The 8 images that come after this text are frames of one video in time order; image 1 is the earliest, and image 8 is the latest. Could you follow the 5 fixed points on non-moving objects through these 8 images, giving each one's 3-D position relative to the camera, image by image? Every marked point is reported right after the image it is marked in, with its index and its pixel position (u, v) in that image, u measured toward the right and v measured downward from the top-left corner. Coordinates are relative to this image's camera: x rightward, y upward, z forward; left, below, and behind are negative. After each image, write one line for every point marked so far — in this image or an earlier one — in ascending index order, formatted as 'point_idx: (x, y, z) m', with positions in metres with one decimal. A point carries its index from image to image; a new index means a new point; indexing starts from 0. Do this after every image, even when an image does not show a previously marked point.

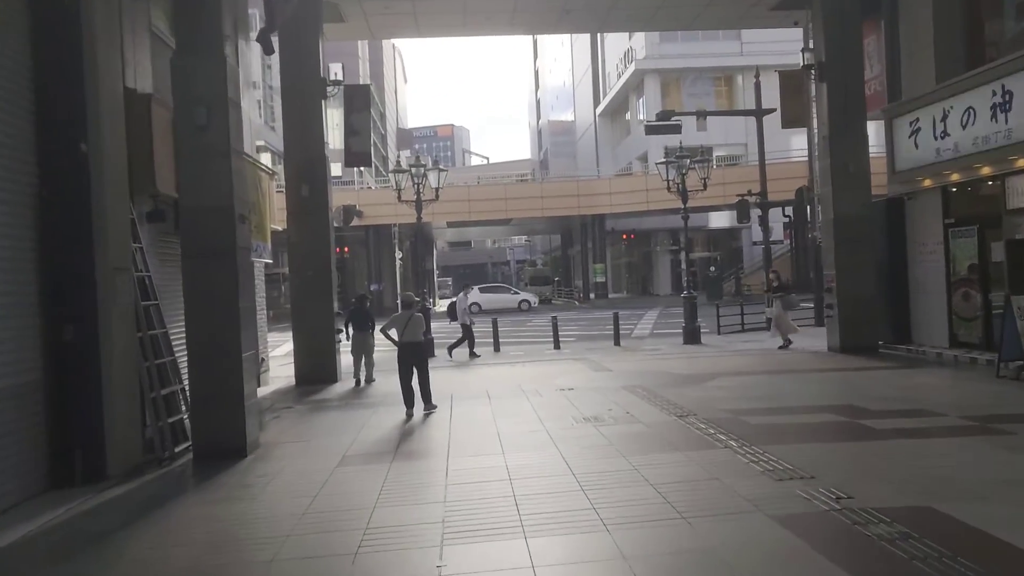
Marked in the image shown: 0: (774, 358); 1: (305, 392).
0: (+5.2, -1.4, +15.9) m
1: (-3.8, -1.9, +14.6) m
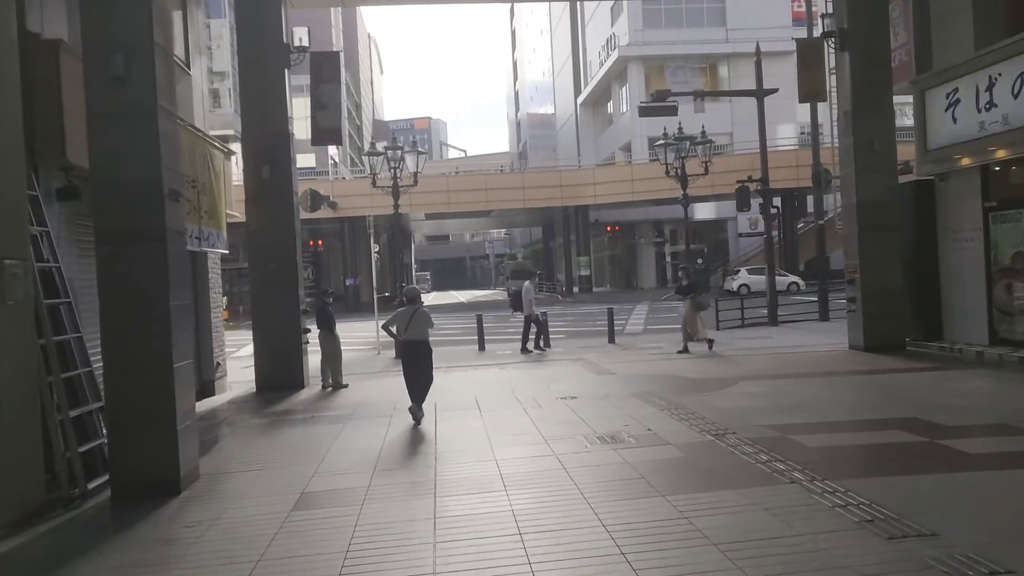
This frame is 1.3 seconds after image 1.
0: (+5.1, -1.2, +14.4) m
1: (-3.9, -1.8, +12.8) m
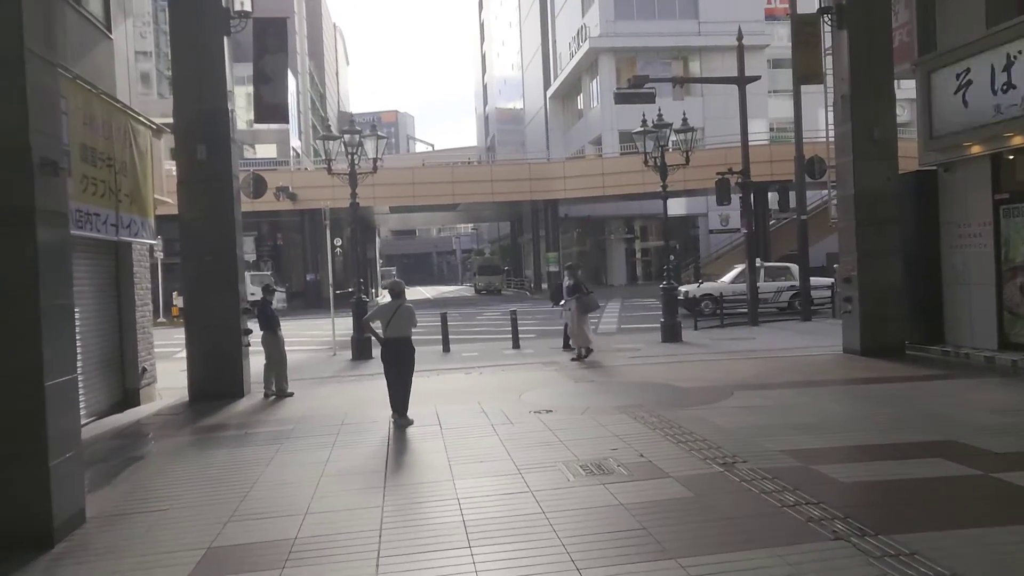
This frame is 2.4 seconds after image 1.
0: (+4.5, -1.2, +13.2) m
1: (-4.4, -1.8, +11.2) m
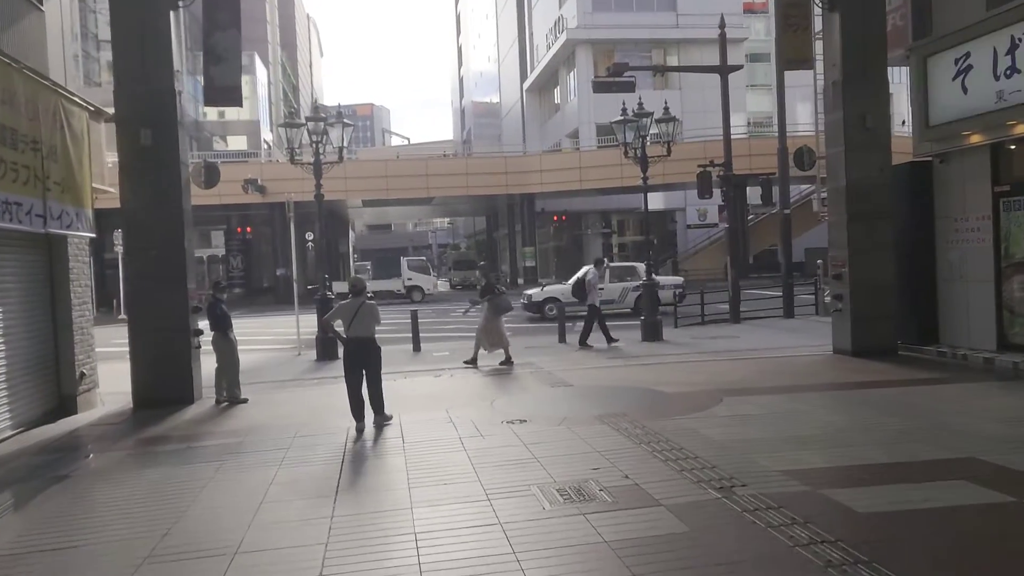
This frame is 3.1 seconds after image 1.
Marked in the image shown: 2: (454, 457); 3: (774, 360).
0: (+4.1, -1.2, +12.5) m
1: (-4.8, -1.7, +10.2) m
2: (-0.5, -1.5, +7.4) m
3: (+4.3, -1.2, +13.1) m
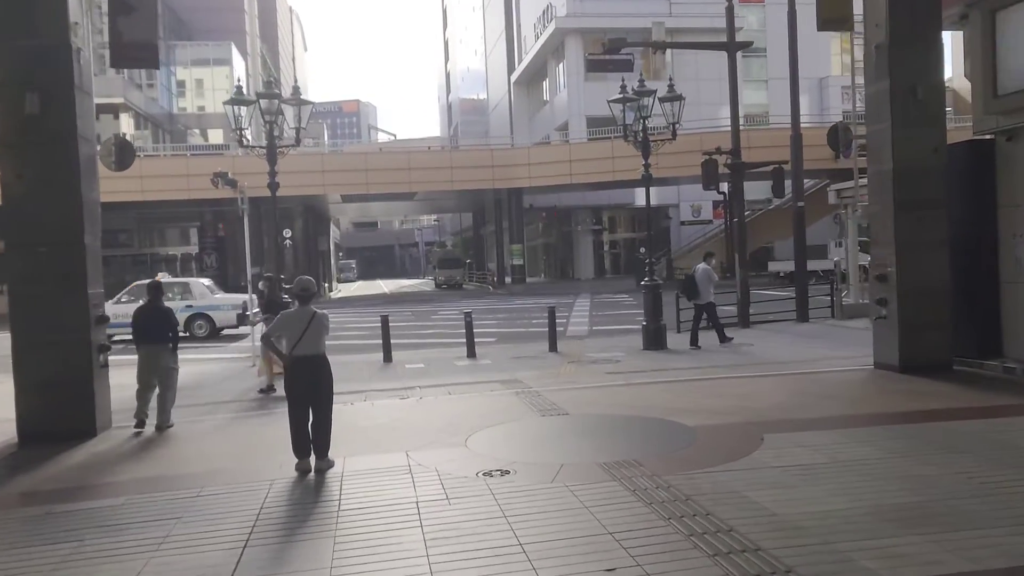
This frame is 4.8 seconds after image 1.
0: (+3.9, -1.2, +10.4) m
1: (-5.0, -1.8, +8.0) m
2: (-0.7, -1.6, +5.2) m
3: (+4.0, -1.2, +11.0) m
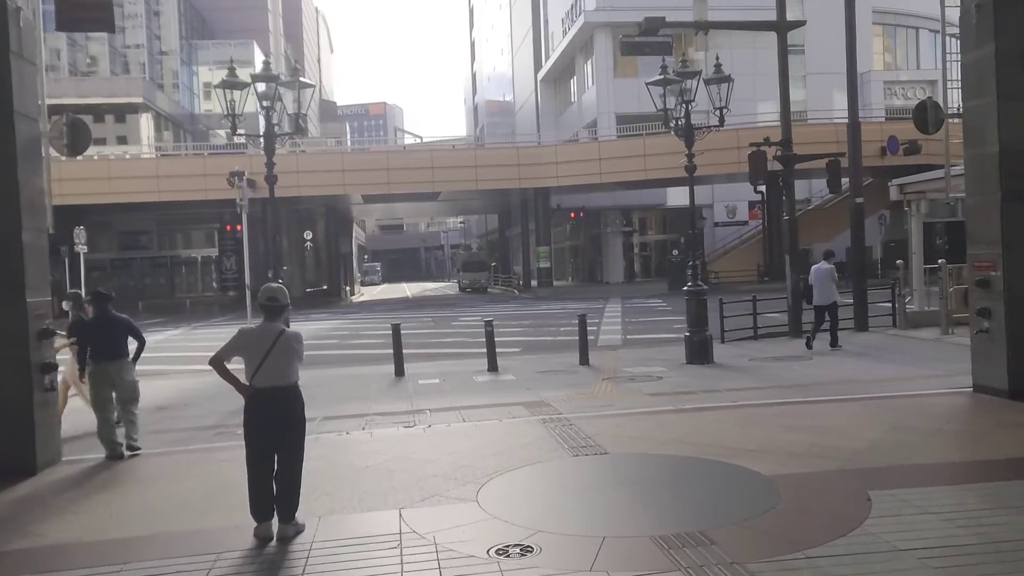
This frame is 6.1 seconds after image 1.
0: (+4.1, -1.3, +8.5) m
1: (-4.8, -1.9, +6.5) m
2: (-0.6, -1.7, +3.5) m
3: (+4.3, -1.3, +9.2) m
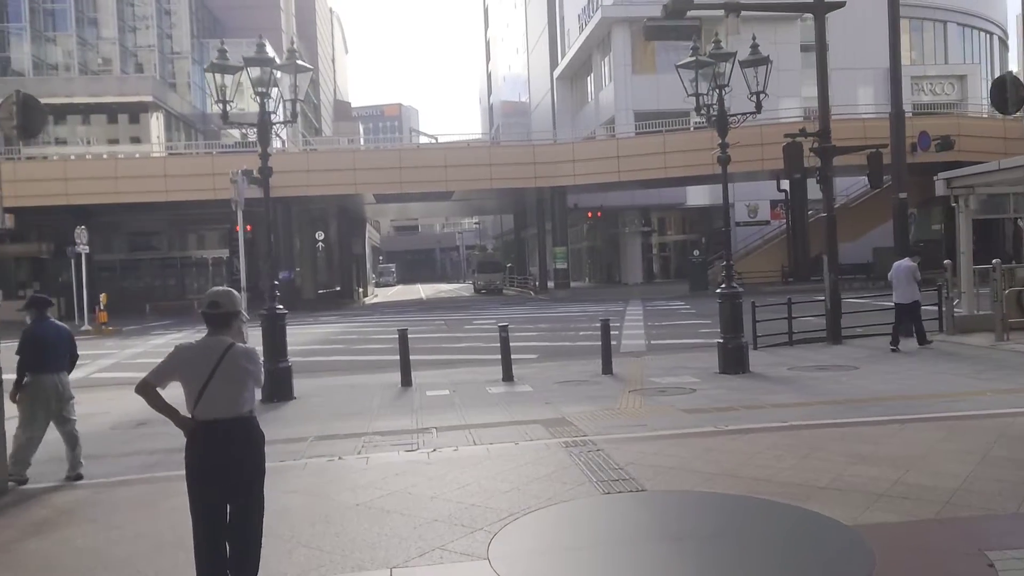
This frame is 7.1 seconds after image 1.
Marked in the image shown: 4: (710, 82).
0: (+4.3, -1.3, +7.3) m
1: (-4.6, -1.9, +5.4) m
2: (-0.5, -1.7, +2.4) m
3: (+4.5, -1.3, +7.9) m
4: (+3.3, +3.4, +13.2) m
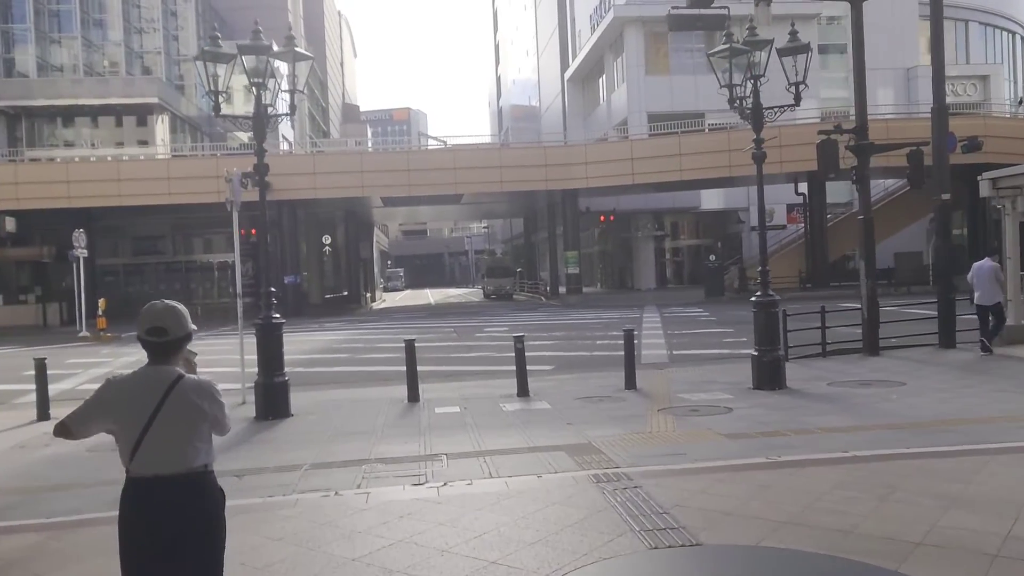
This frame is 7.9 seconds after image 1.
0: (+4.5, -1.4, +6.2) m
1: (-4.5, -1.9, +4.4) m
2: (-0.4, -1.7, +1.4) m
3: (+4.7, -1.4, +6.9) m
4: (+3.5, +3.3, +12.2) m
